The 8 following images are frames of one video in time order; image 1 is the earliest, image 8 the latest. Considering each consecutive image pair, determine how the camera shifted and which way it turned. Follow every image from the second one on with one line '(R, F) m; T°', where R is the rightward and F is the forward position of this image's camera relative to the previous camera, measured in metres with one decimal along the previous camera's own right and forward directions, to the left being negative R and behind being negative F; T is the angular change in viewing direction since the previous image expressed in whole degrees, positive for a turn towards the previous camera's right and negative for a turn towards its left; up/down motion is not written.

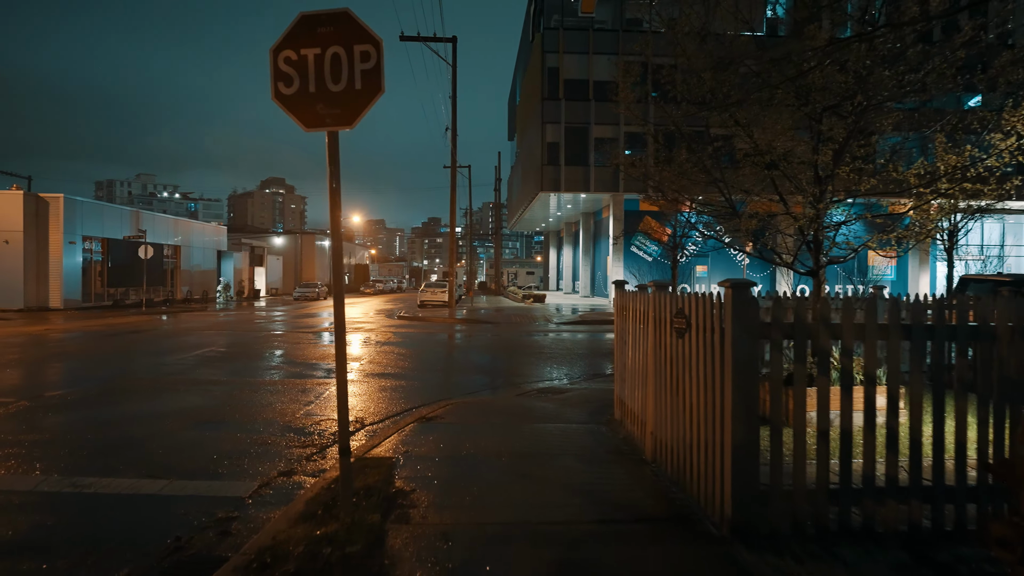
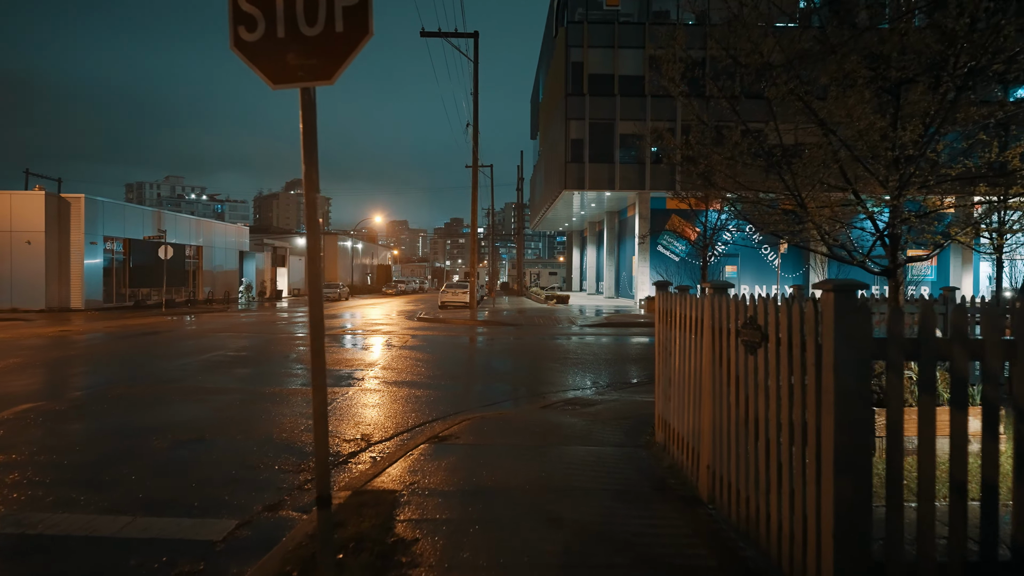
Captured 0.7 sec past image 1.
(0.0, +0.9) m; -2°
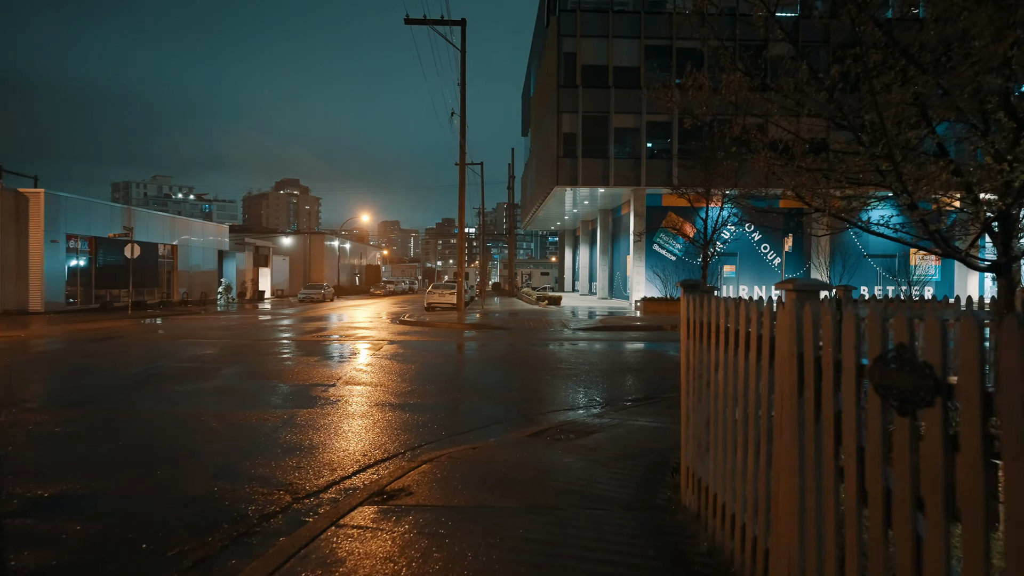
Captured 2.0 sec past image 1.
(+0.2, +1.7) m; +1°
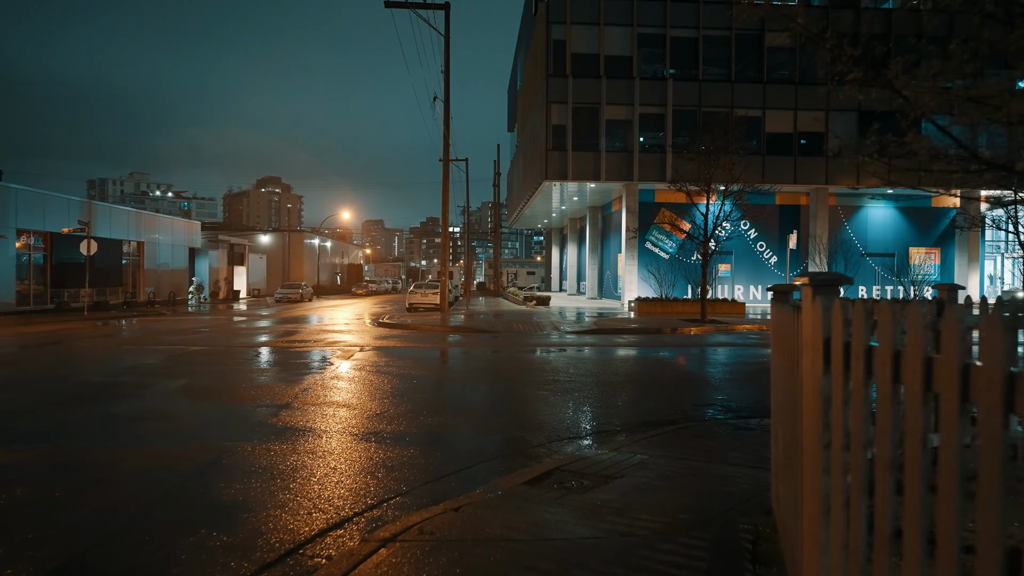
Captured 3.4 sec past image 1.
(-0.1, +1.7) m; +1°
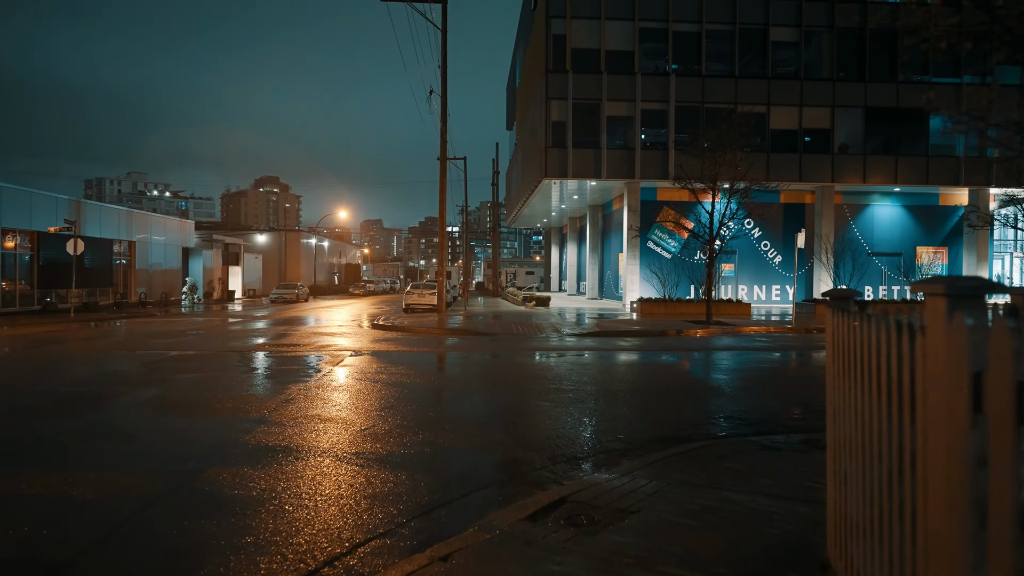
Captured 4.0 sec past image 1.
(0.0, +0.8) m; 0°
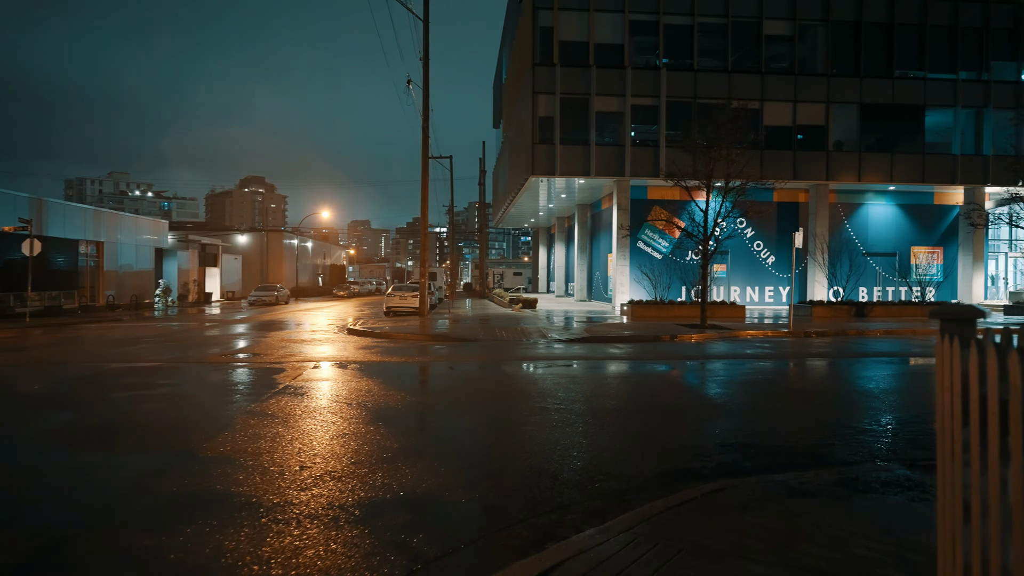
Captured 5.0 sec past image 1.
(+0.1, +1.3) m; +1°
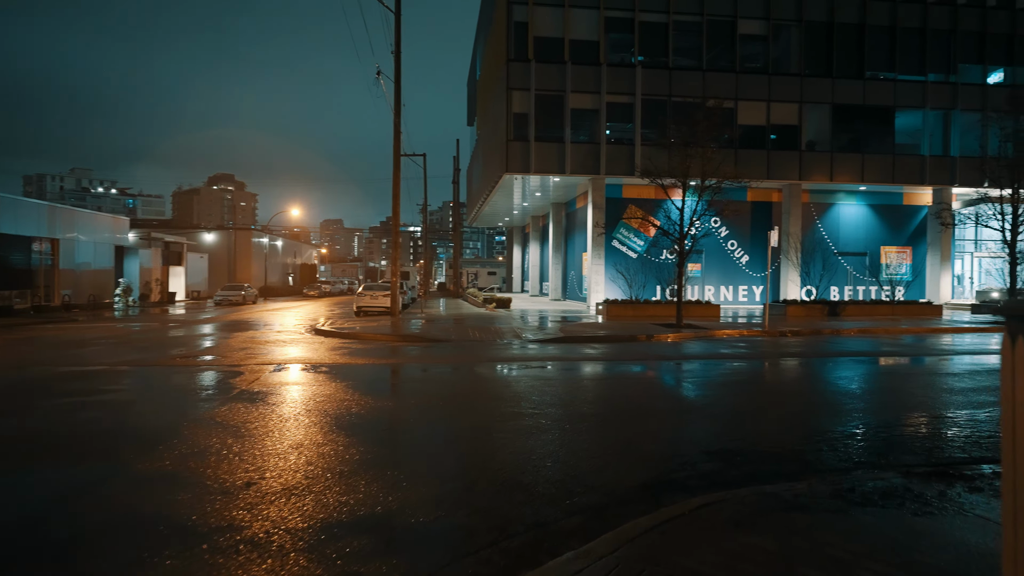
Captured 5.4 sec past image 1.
(0.0, +0.5) m; +2°
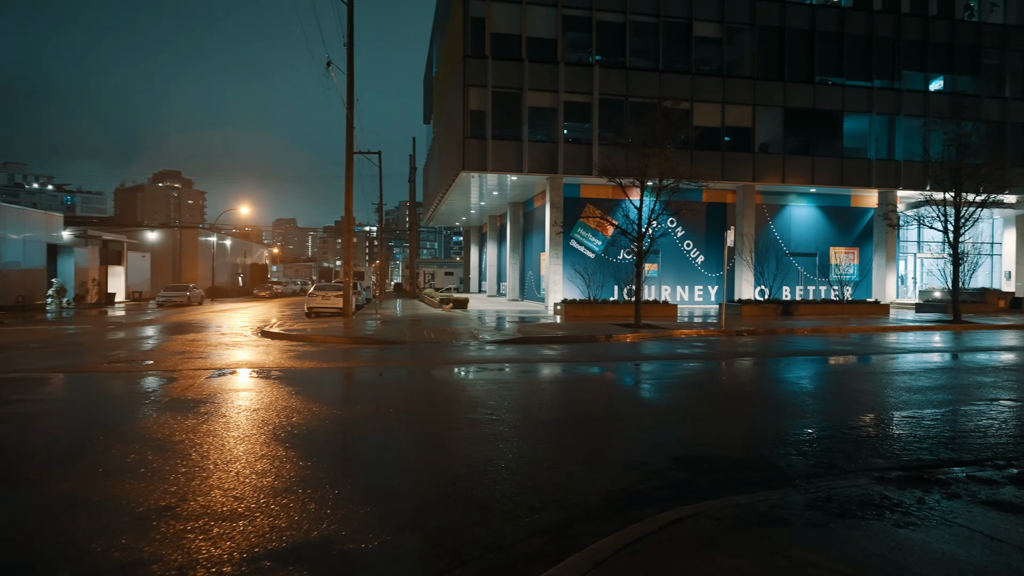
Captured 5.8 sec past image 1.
(0.0, +0.5) m; +4°
